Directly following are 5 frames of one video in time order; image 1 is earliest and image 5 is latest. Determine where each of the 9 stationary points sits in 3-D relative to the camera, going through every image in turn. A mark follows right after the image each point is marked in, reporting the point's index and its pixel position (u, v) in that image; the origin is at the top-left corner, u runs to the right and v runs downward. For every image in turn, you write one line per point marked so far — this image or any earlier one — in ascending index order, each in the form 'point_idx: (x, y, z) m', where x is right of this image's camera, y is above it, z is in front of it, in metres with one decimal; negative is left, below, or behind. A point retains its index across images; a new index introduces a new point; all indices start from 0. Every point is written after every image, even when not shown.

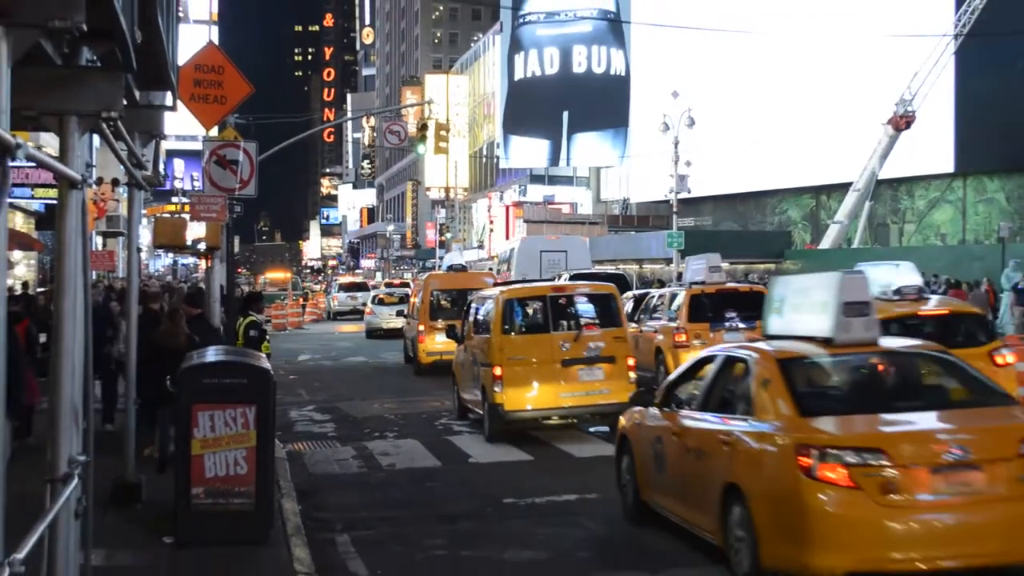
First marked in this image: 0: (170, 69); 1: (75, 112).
0: (-2.9, +1.9, +7.6) m
1: (-3.3, +1.3, +6.5) m
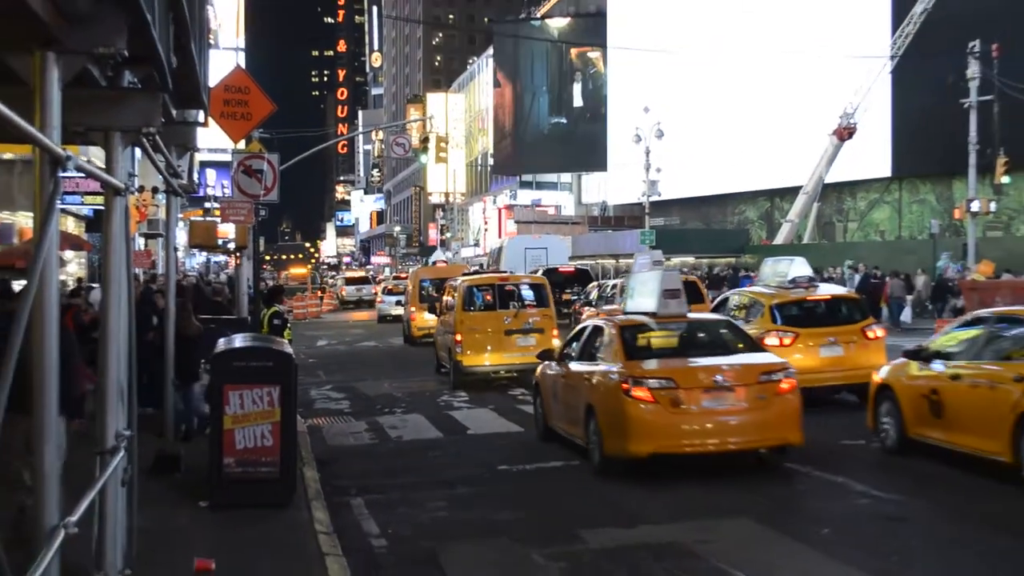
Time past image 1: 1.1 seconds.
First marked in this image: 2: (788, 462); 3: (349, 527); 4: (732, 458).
0: (-3.0, +1.9, +8.5) m
1: (-3.4, +1.4, +7.4) m
2: (+3.0, -1.9, +9.7) m
3: (-1.5, -2.1, +7.8) m
4: (+2.5, -1.9, +10.0) m
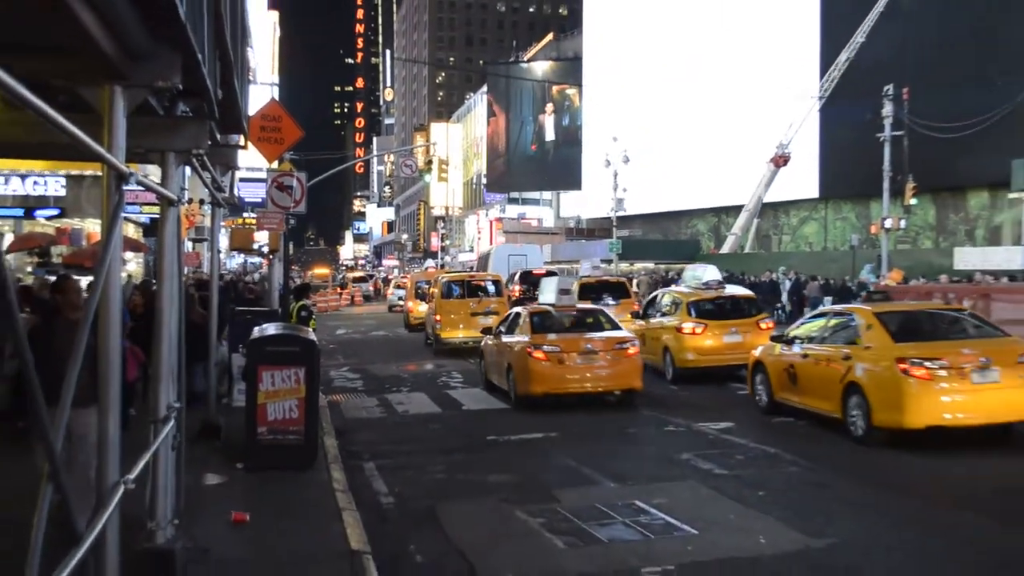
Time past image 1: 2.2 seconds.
0: (-3.1, +2.0, +9.9) m
1: (-3.5, +1.4, +8.8) m
2: (+2.9, -1.9, +11.2) m
3: (-1.6, -2.1, +9.2) m
4: (+2.4, -1.9, +11.4) m
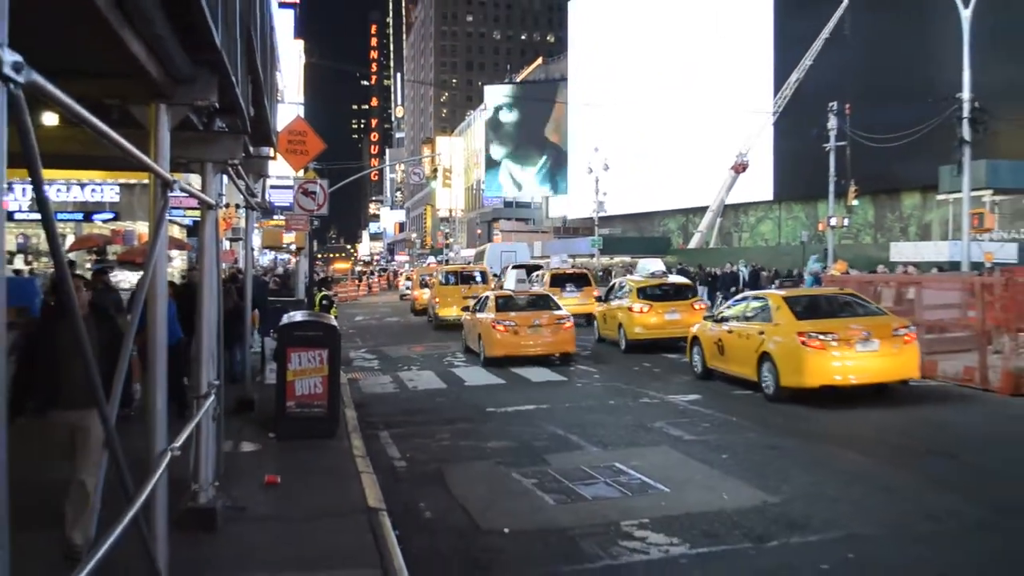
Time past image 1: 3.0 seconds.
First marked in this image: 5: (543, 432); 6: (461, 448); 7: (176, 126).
0: (-3.1, +2.1, +11.2) m
1: (-3.5, +1.5, +10.2) m
2: (+2.9, -1.8, +12.5) m
3: (-1.7, -2.0, +10.6) m
4: (+2.3, -1.8, +12.8) m
5: (+0.4, -1.9, +11.2) m
6: (-0.6, -2.0, +10.6) m
7: (-3.9, +1.9, +10.2) m
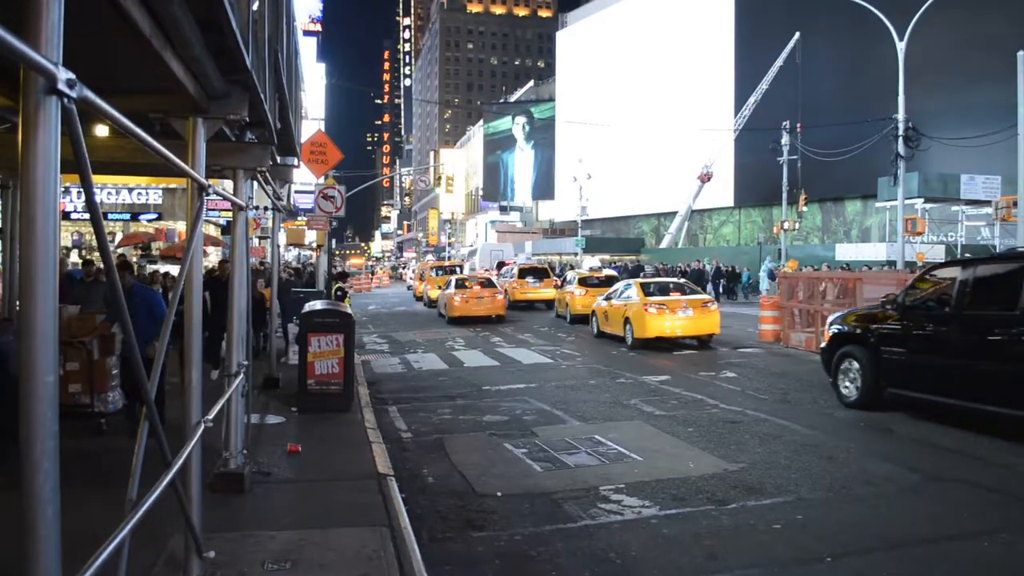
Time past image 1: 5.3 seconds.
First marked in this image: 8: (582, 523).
0: (-3.2, +2.2, +12.7) m
1: (-3.6, +1.6, +11.6) m
2: (+2.8, -1.7, +13.9) m
3: (-1.8, -1.9, +12.0) m
4: (+2.2, -1.7, +14.2) m
5: (+0.3, -1.8, +12.6) m
6: (-0.7, -1.9, +12.0) m
7: (-4.0, +2.0, +11.6) m
8: (+0.7, -2.3, +8.6) m
